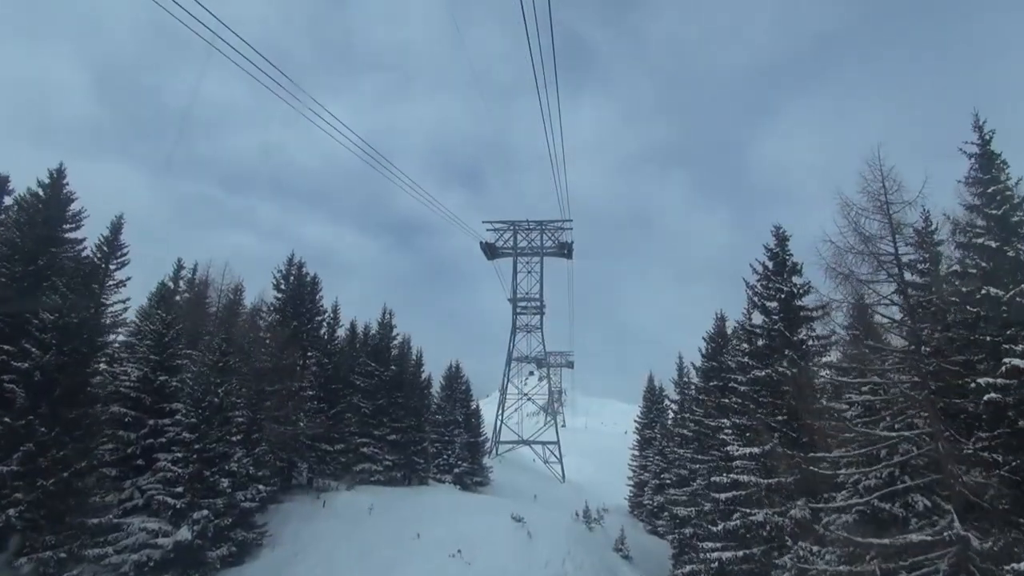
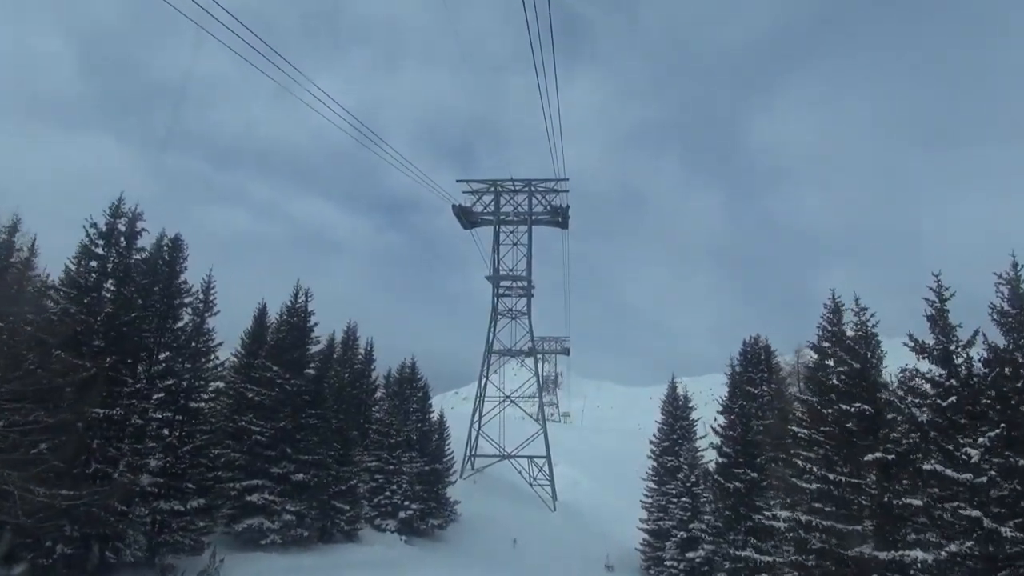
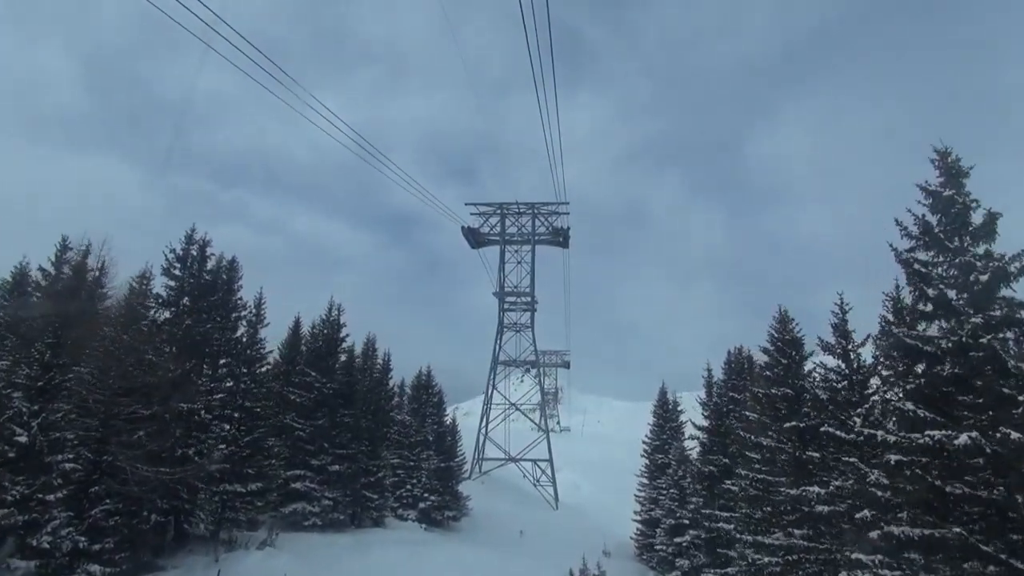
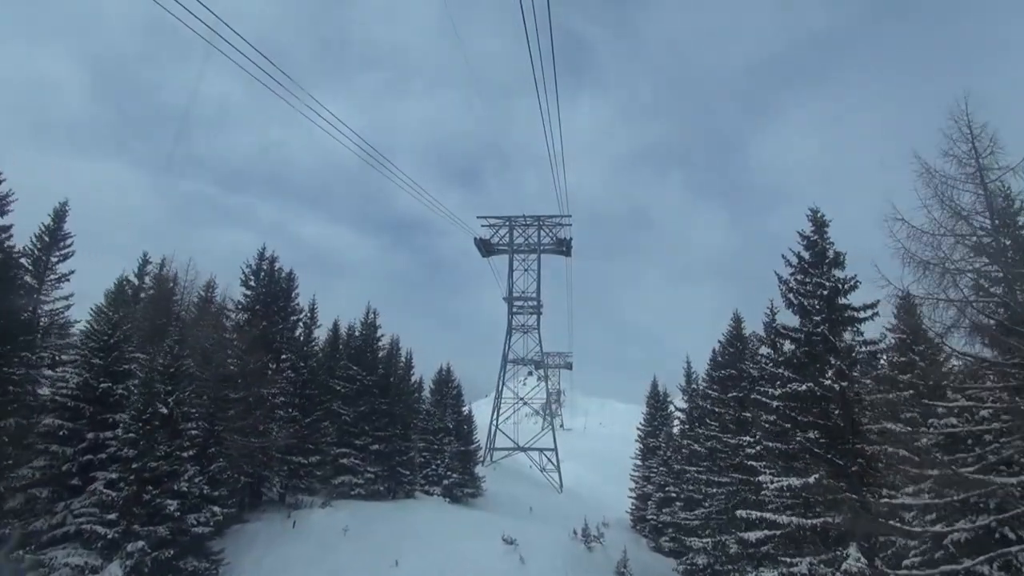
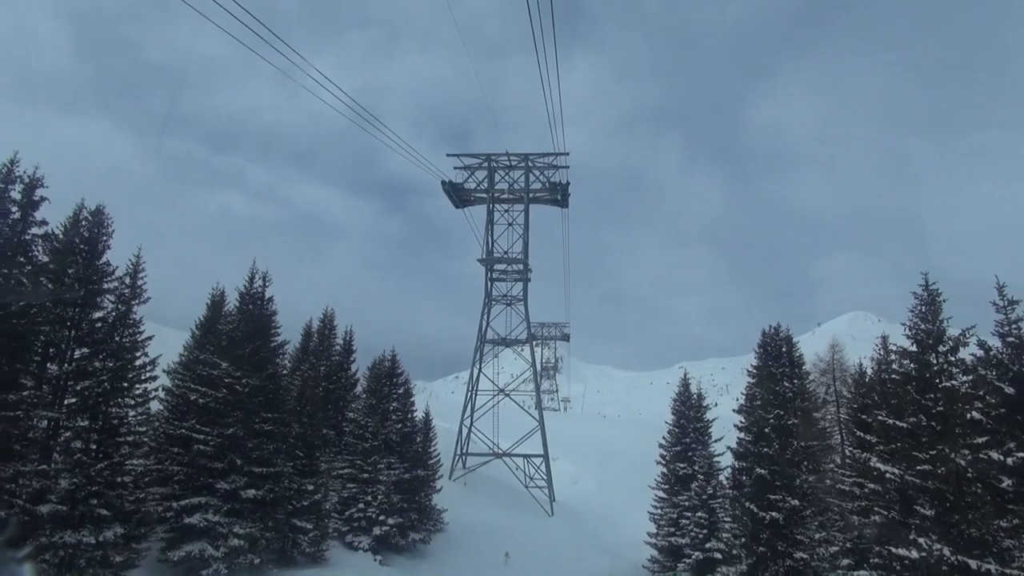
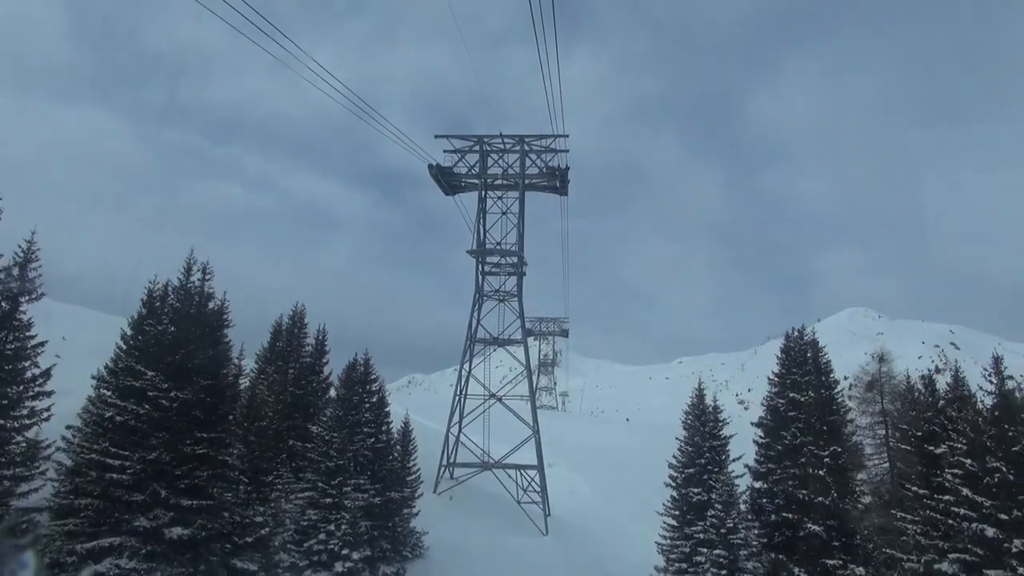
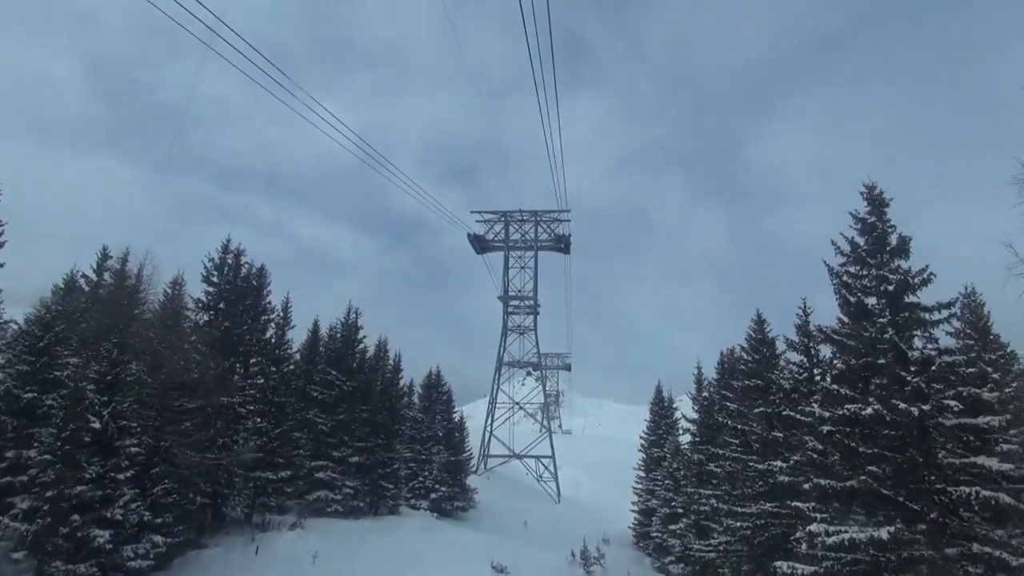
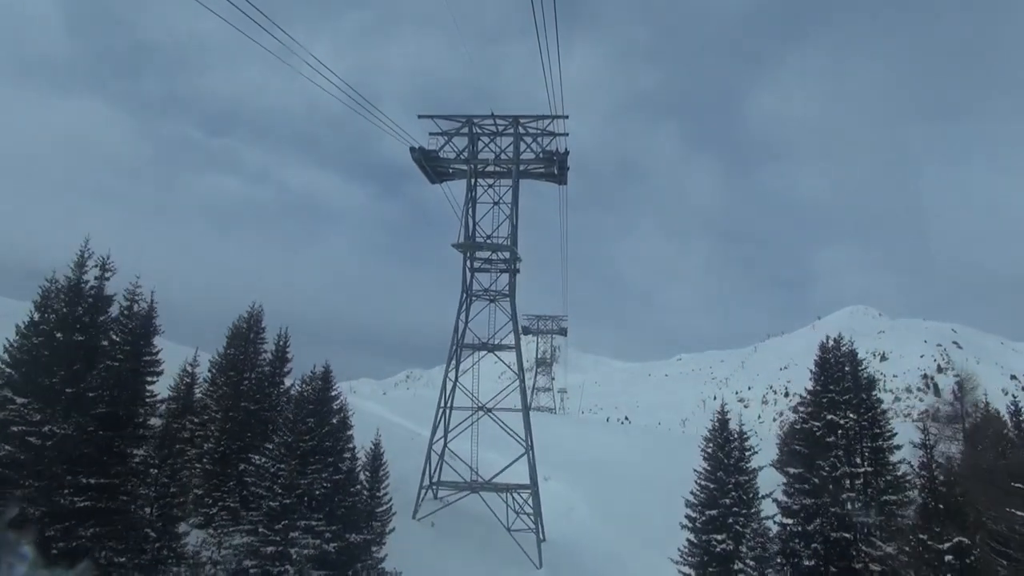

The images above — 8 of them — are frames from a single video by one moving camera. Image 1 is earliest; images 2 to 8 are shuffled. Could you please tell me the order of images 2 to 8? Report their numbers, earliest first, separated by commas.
4, 7, 3, 2, 5, 6, 8
